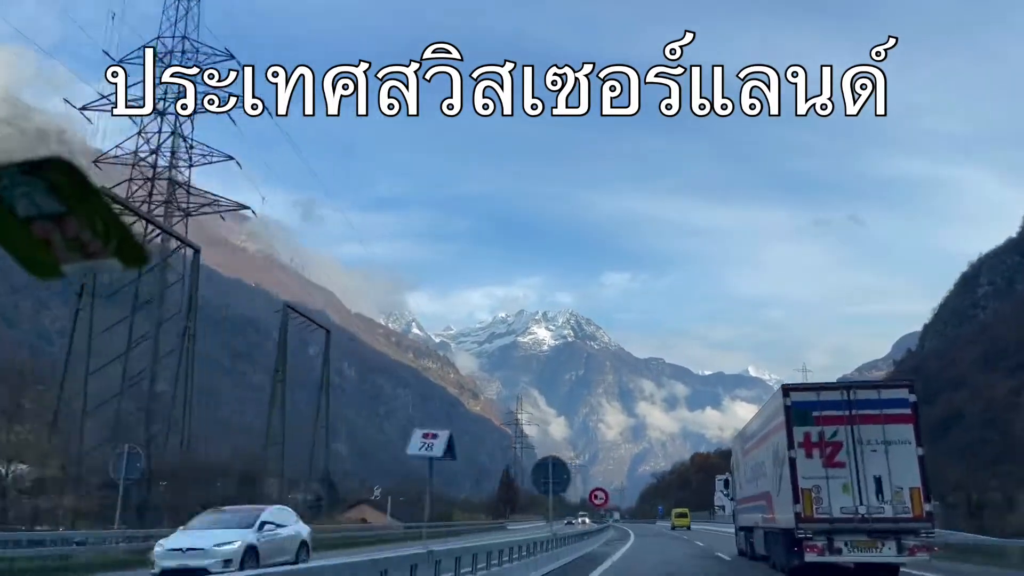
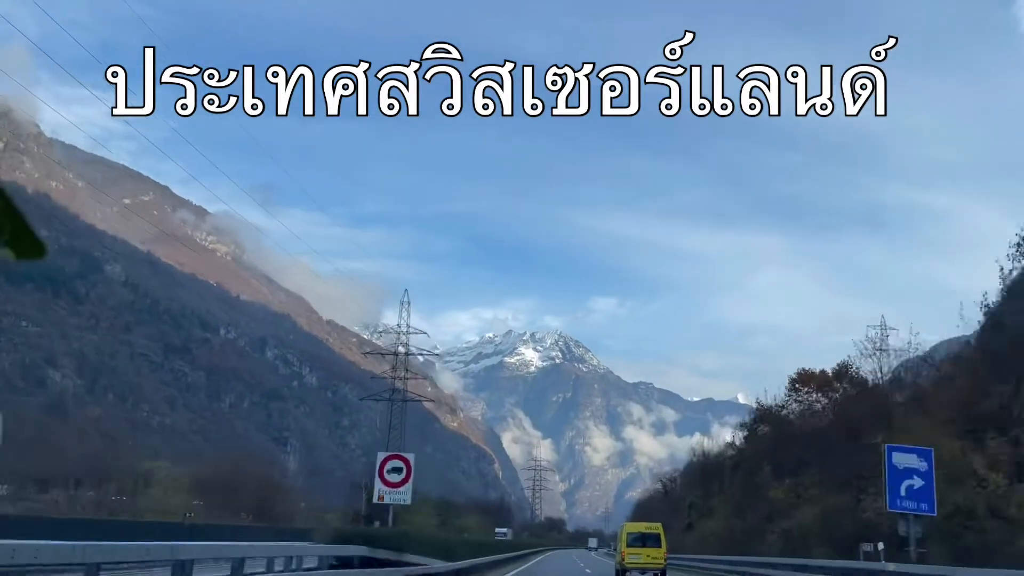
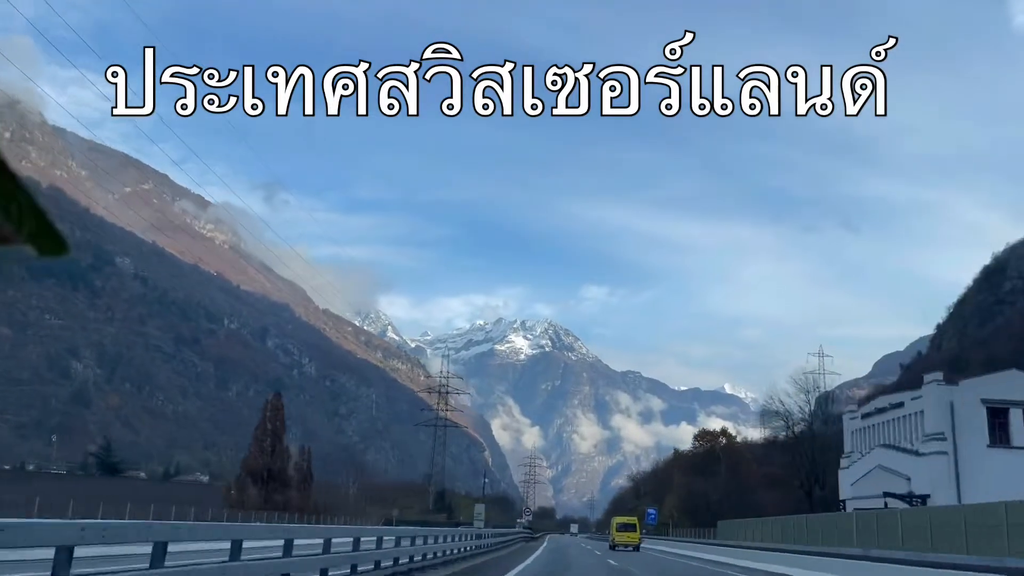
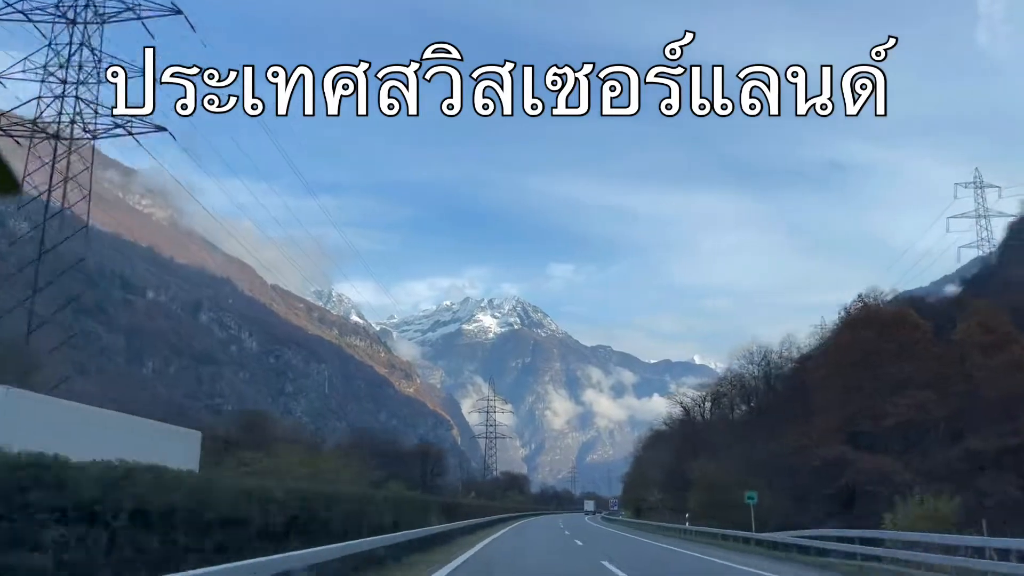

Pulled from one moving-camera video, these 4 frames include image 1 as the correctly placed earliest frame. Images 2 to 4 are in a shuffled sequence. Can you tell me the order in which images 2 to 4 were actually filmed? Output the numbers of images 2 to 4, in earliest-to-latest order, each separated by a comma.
3, 2, 4
